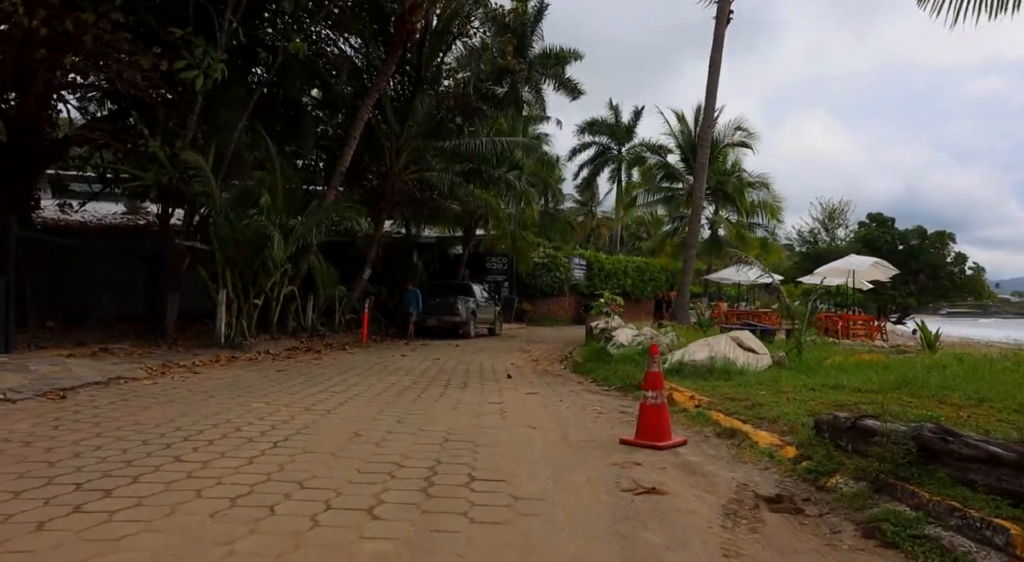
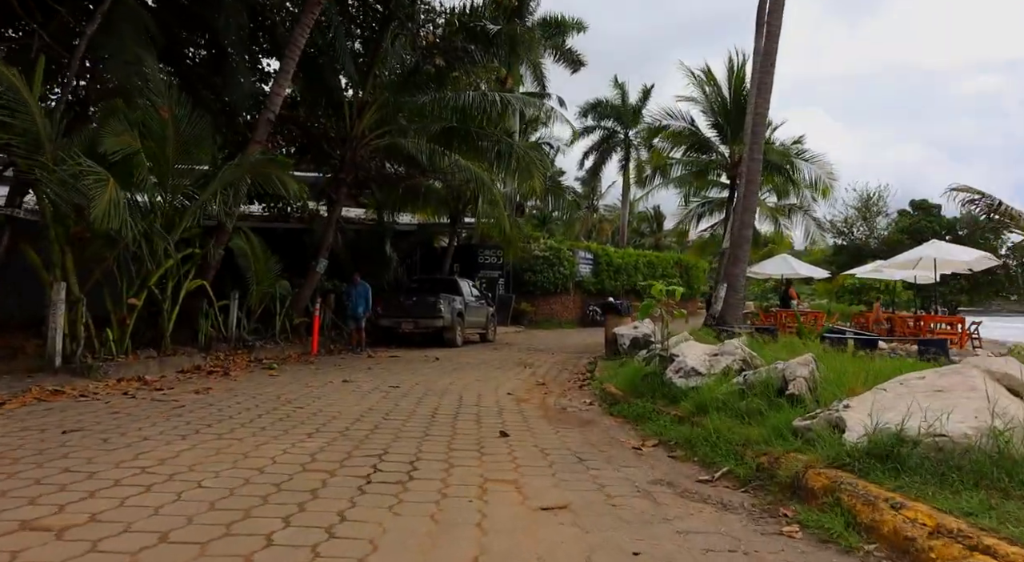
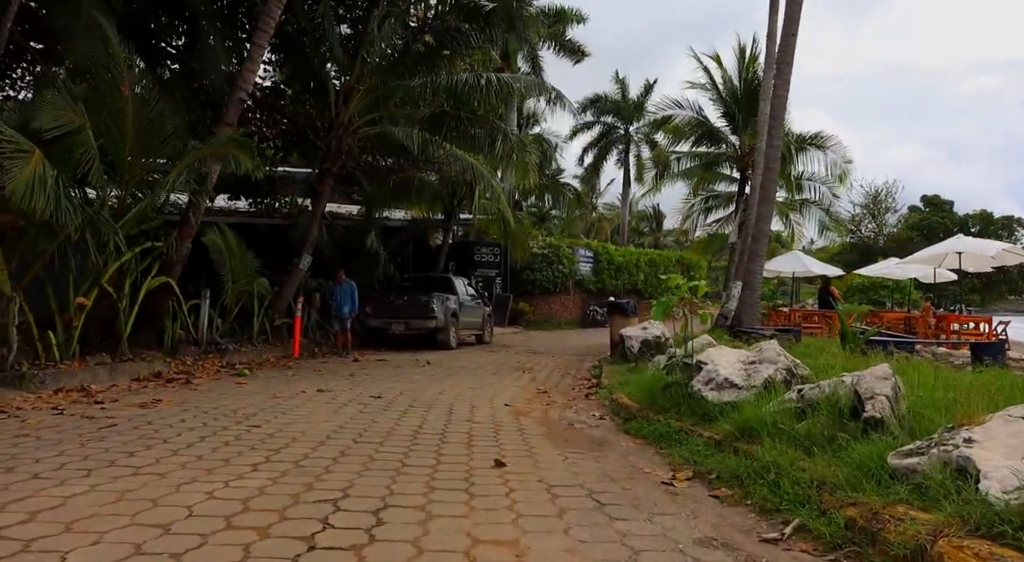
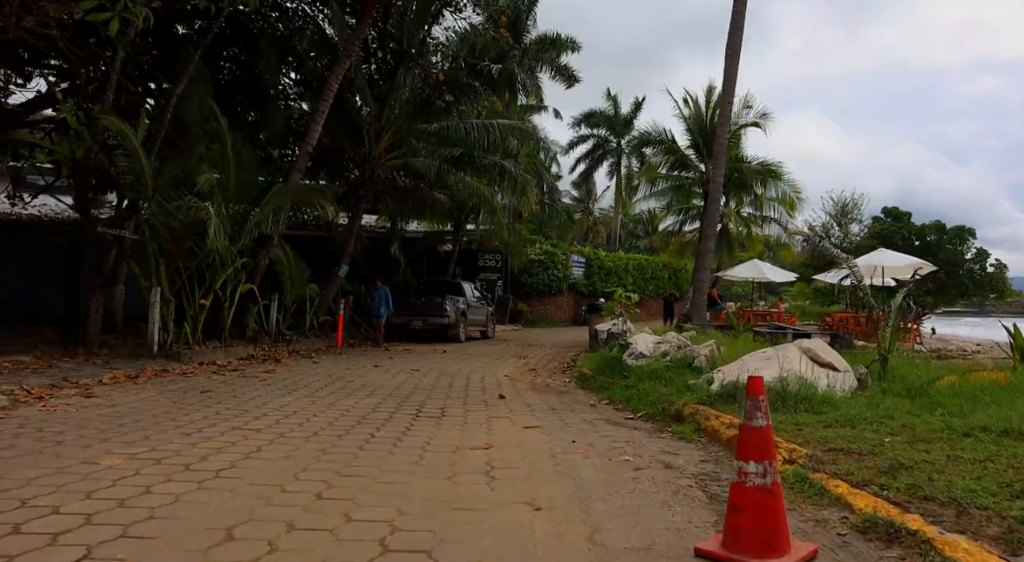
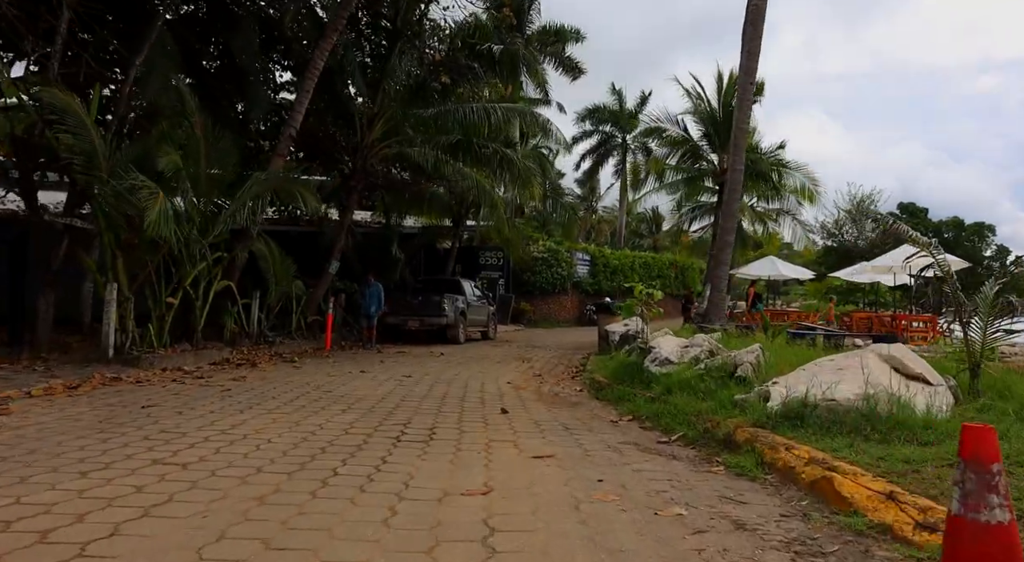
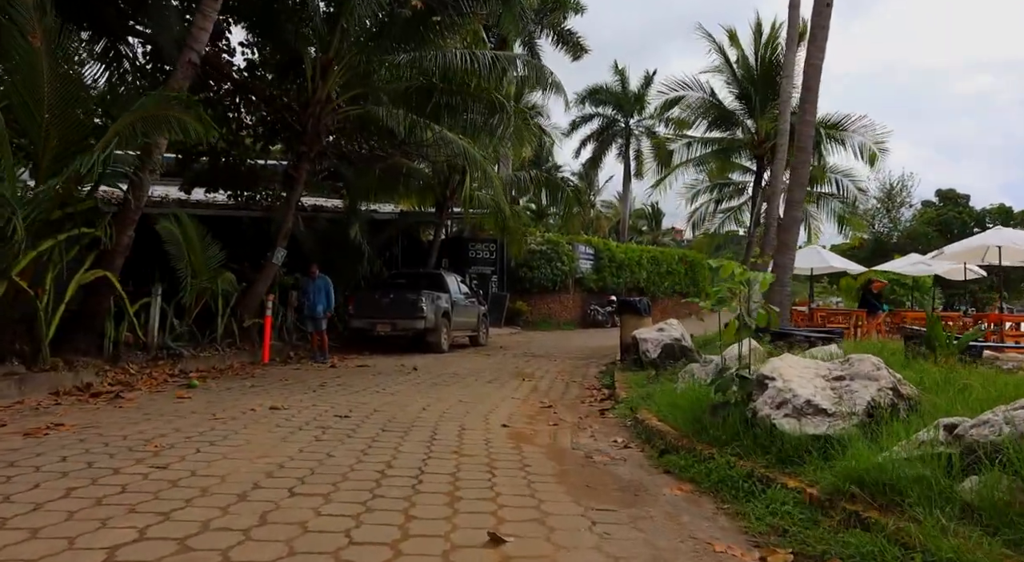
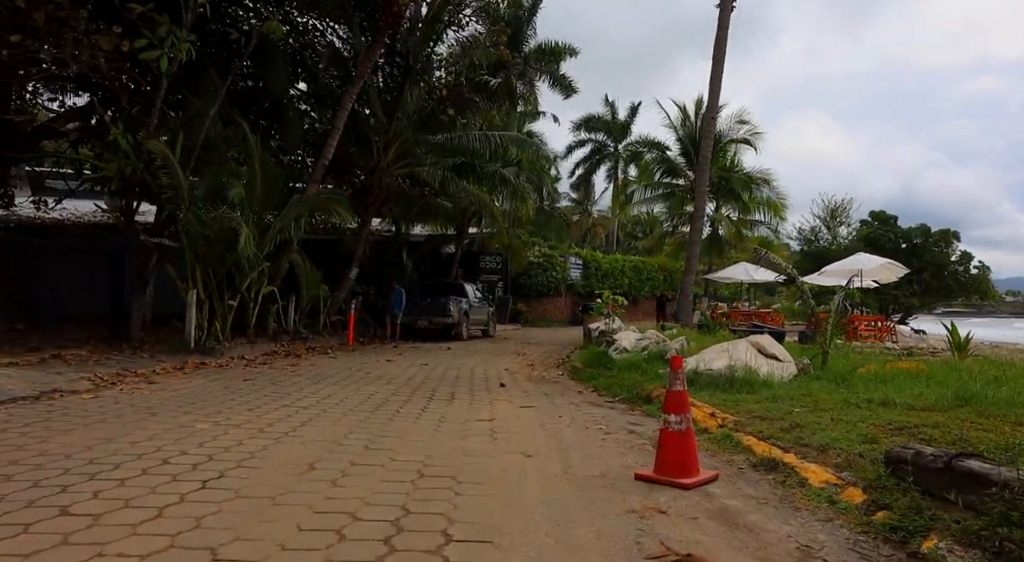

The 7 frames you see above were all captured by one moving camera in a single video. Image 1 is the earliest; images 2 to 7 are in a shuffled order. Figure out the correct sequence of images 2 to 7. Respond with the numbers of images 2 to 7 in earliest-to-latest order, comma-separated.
7, 4, 5, 2, 3, 6
